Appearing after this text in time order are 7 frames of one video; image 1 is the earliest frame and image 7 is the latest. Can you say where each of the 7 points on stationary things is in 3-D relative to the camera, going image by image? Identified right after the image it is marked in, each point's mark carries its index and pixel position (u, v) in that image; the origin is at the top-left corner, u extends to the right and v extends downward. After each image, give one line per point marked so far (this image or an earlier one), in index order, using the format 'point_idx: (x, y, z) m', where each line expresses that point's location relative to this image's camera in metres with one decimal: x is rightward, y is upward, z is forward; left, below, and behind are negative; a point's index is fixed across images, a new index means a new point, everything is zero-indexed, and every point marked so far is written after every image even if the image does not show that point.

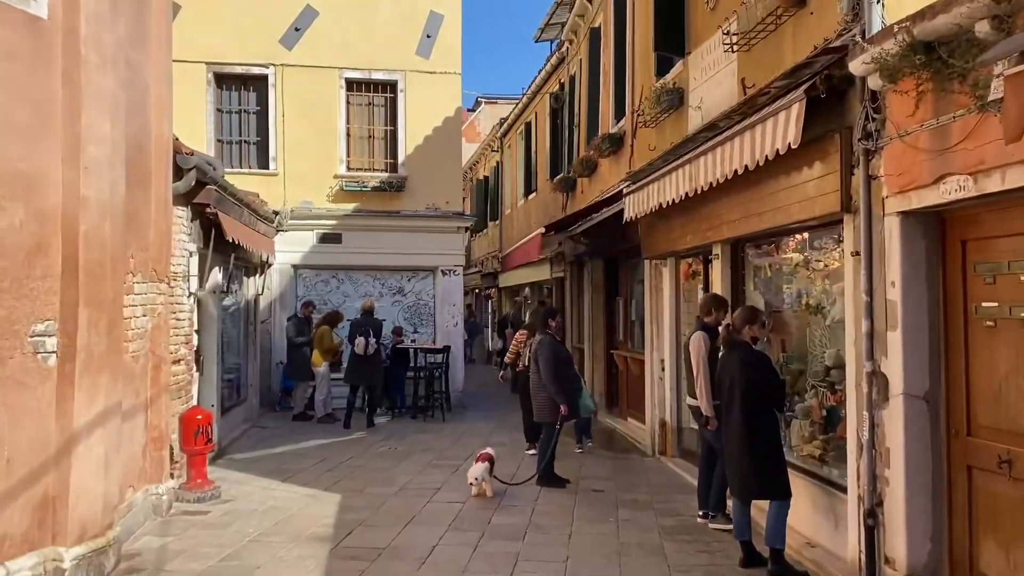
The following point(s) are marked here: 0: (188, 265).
0: (-3.1, +0.2, +8.3) m
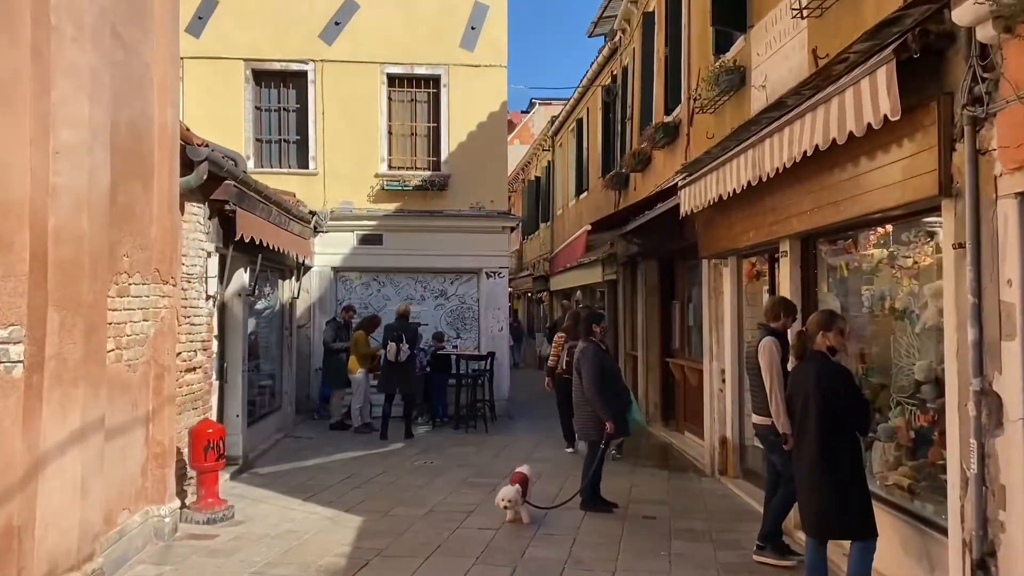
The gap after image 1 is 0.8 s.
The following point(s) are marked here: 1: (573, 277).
0: (-2.7, +0.2, +7.7) m
1: (+1.3, +0.2, +18.3) m
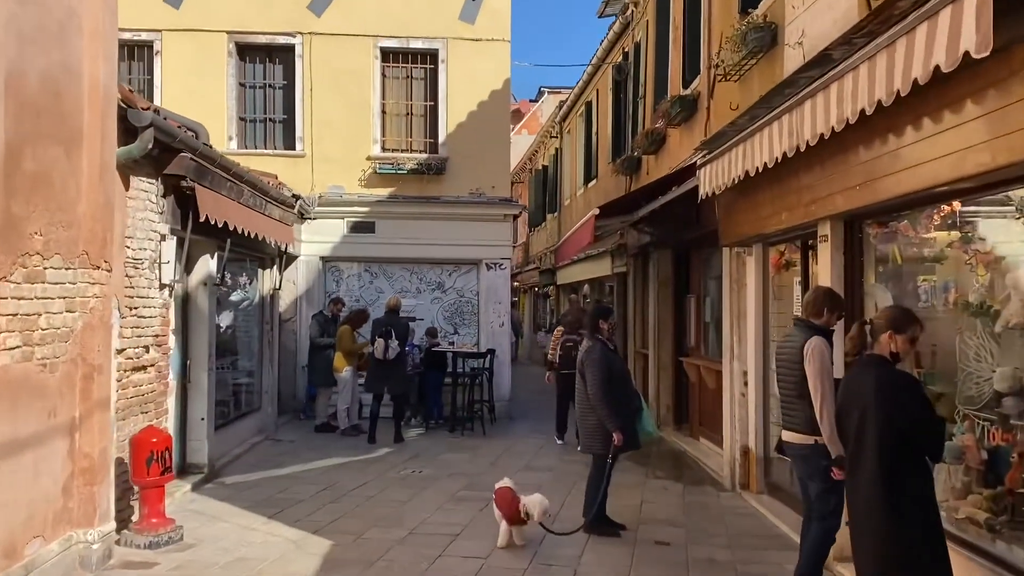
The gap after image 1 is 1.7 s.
0: (-2.8, +0.3, +6.8) m
1: (+1.4, +0.4, +17.3) m
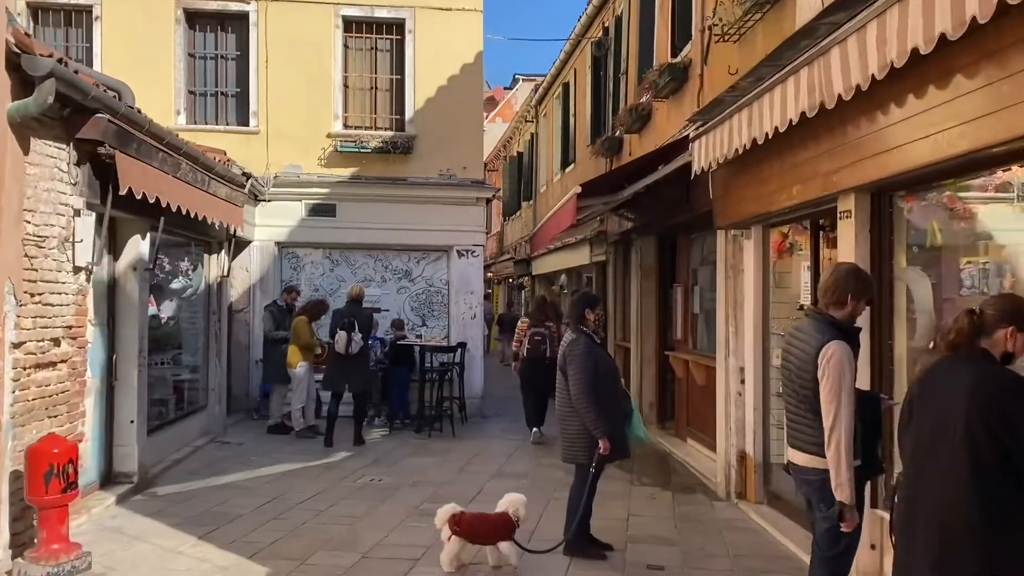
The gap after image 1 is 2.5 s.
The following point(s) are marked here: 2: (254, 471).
0: (-3.0, +0.4, +5.8) m
1: (+0.8, +0.6, +16.5) m
2: (-2.4, -1.7, +8.0) m
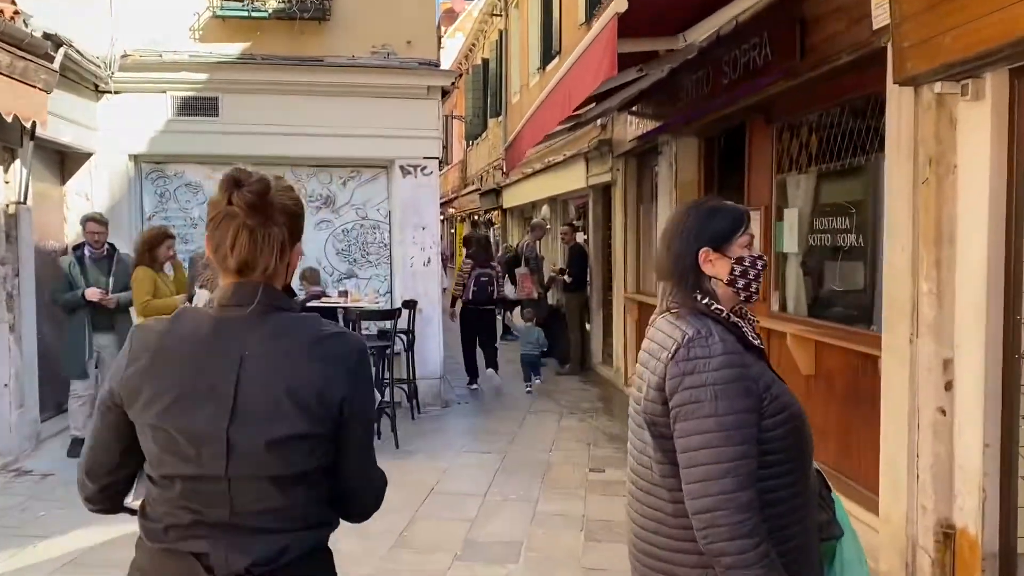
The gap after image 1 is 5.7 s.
0: (-3.0, +0.6, +2.1) m
1: (+0.4, +1.5, +12.9) m
2: (-2.5, -1.3, +4.5) m
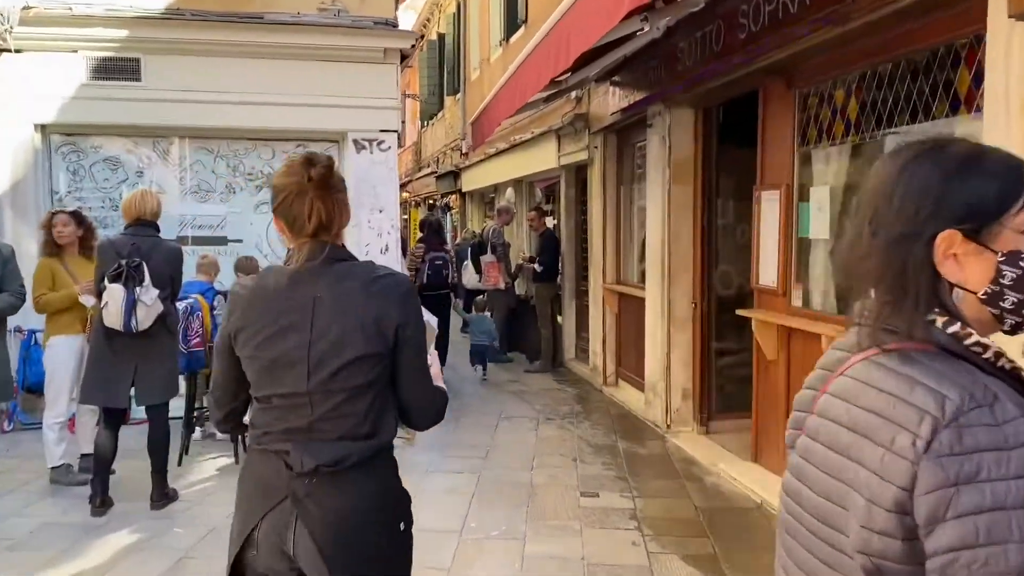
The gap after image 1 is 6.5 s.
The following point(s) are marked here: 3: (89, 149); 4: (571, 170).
0: (-2.9, +0.6, +1.0) m
1: (-0.2, +1.7, +12.0) m
2: (-2.5, -1.3, +3.4) m
3: (-3.3, +1.1, +6.8) m
4: (+0.6, +1.2, +9.2) m
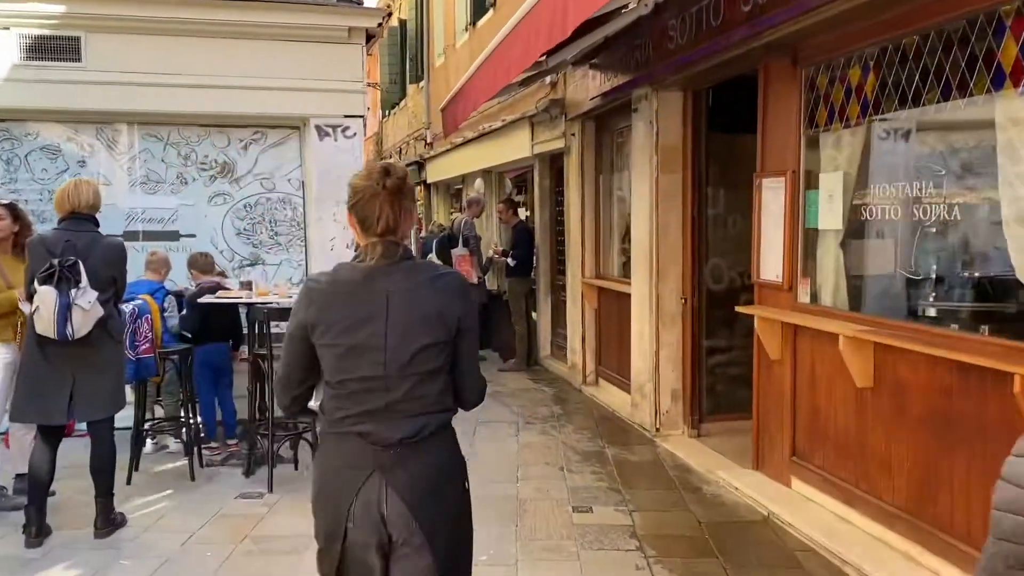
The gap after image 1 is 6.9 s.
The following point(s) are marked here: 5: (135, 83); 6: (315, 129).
0: (-2.8, +0.5, +0.5) m
1: (-0.6, +1.8, +11.5) m
2: (-2.5, -1.3, +2.9) m
3: (-3.5, +1.1, +6.2) m
4: (+0.3, +1.3, +8.8) m
5: (-2.7, +1.5, +6.2) m
6: (-1.5, +1.2, +6.6) m
